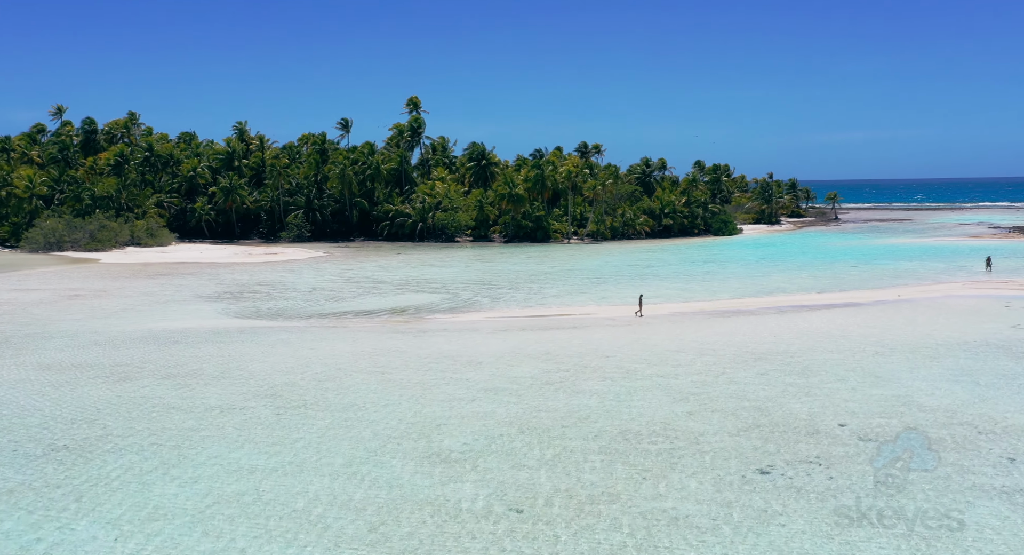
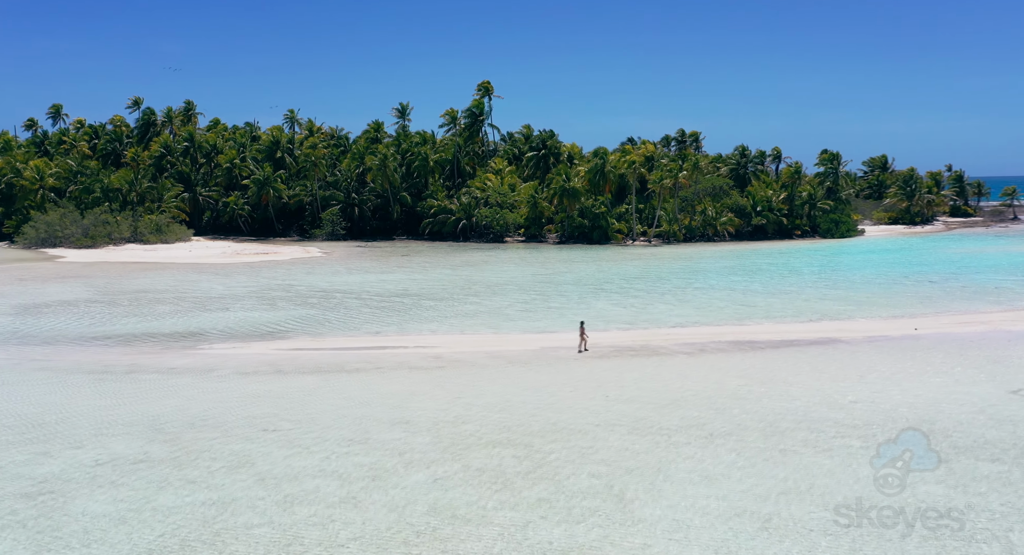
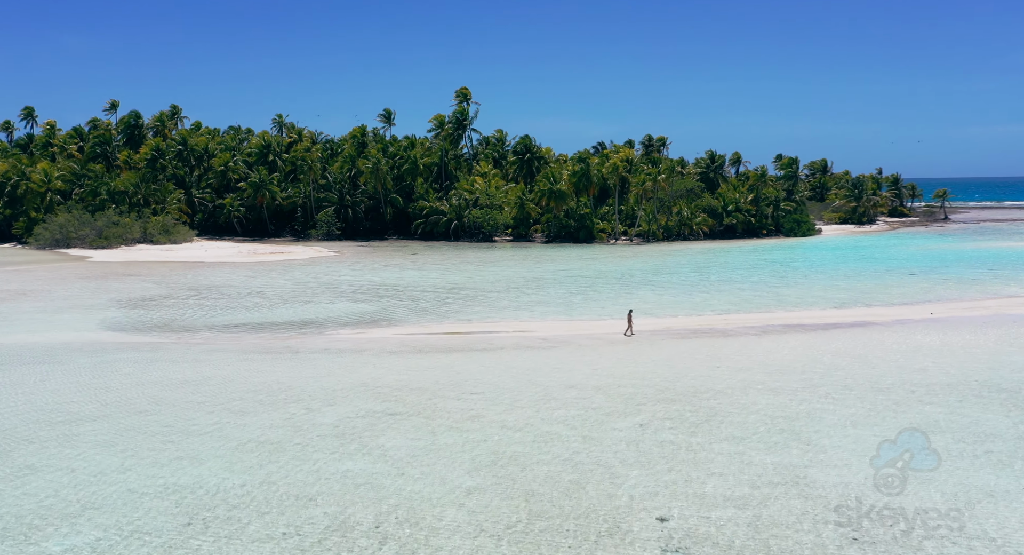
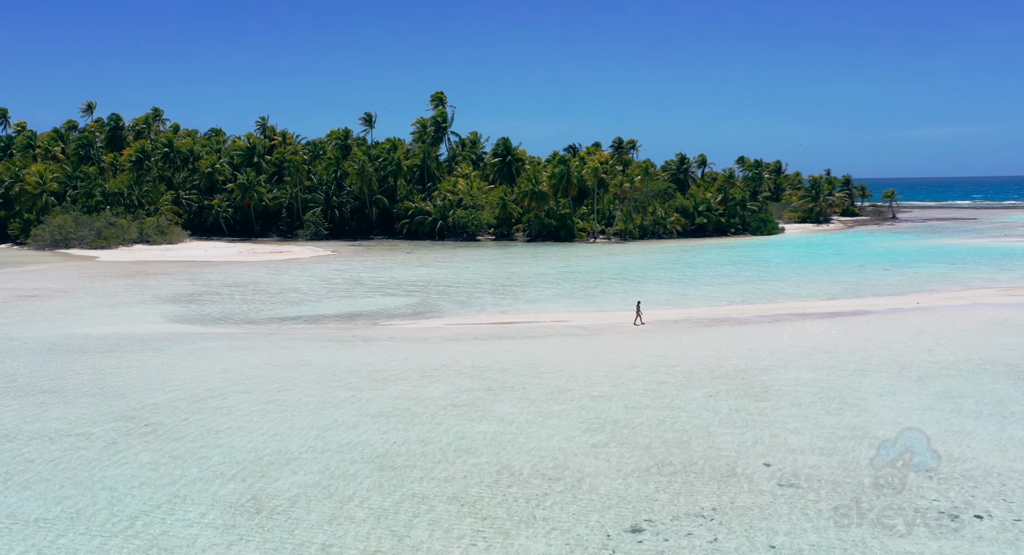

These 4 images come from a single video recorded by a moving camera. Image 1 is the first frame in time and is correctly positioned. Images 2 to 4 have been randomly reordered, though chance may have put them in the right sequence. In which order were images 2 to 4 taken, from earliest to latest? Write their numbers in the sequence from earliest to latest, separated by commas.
4, 3, 2
